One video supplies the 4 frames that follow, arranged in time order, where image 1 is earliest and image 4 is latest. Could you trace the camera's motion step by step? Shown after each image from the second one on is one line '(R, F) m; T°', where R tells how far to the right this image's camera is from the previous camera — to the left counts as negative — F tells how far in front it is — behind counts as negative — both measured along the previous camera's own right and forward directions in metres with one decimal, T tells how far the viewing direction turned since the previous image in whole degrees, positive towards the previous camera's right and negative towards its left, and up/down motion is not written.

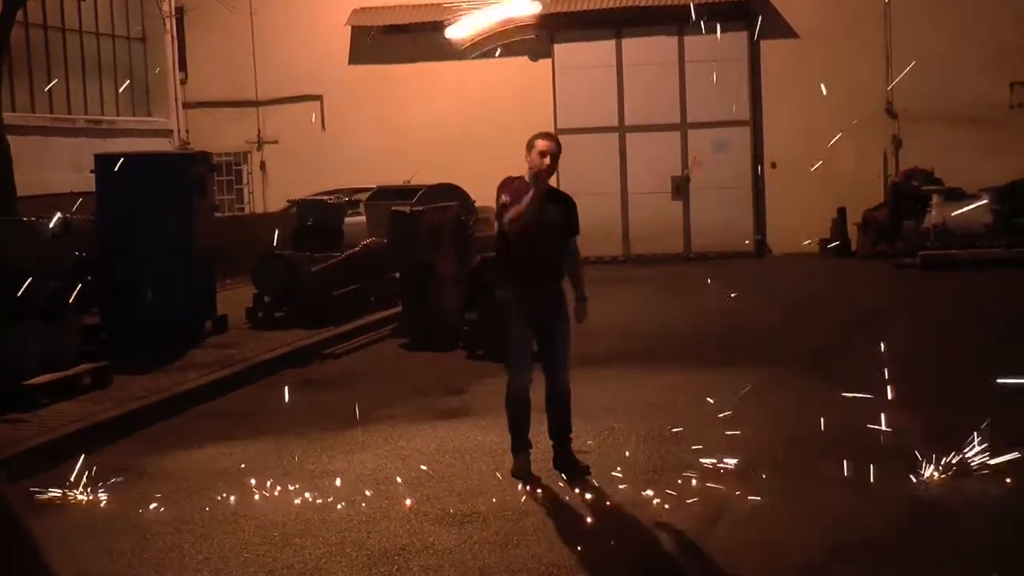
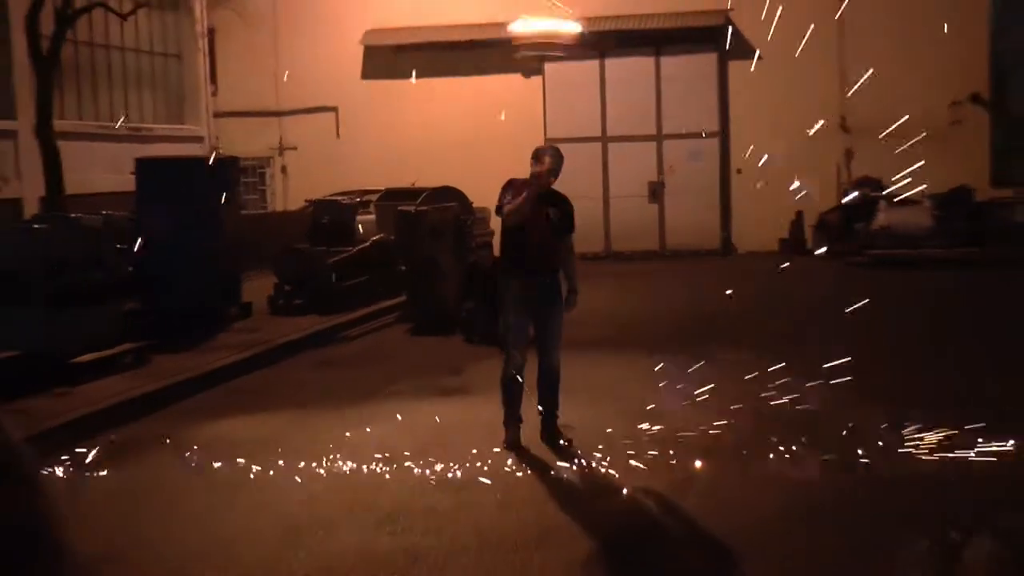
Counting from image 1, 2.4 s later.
(+0.1, -1.2) m; 0°
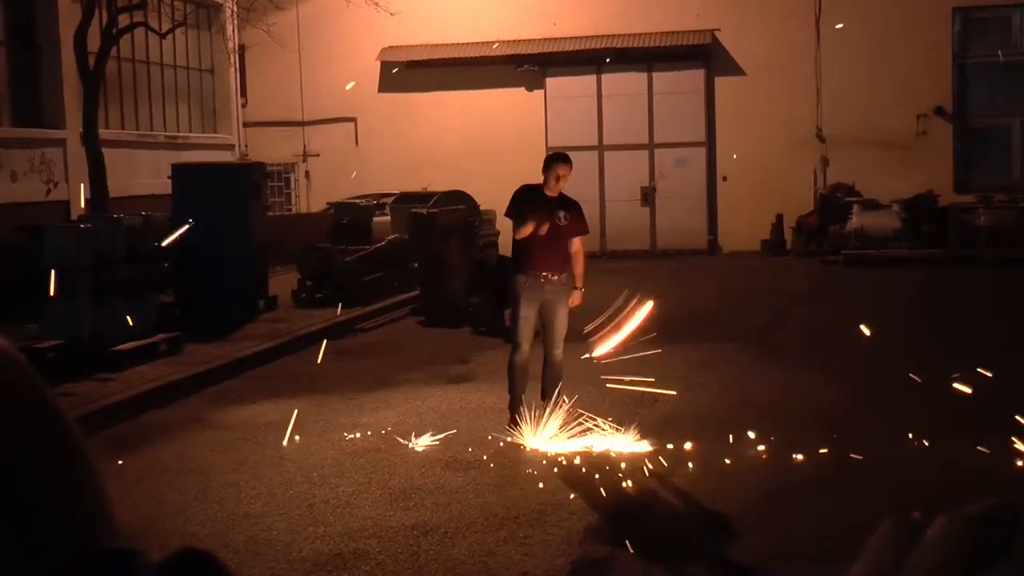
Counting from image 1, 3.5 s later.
(+0.1, -1.0) m; -1°
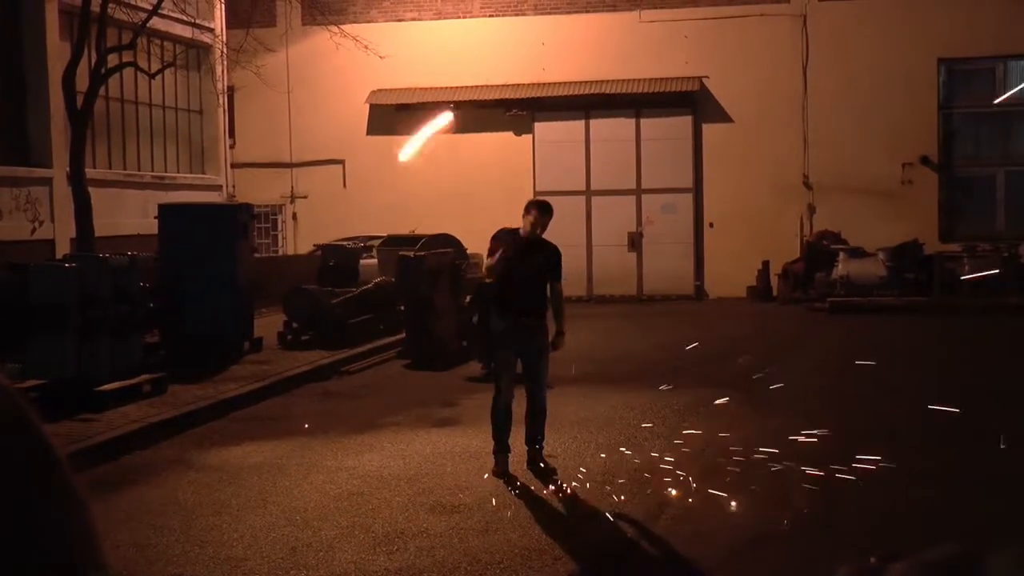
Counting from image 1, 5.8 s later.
(0.0, 0.0) m; +1°
